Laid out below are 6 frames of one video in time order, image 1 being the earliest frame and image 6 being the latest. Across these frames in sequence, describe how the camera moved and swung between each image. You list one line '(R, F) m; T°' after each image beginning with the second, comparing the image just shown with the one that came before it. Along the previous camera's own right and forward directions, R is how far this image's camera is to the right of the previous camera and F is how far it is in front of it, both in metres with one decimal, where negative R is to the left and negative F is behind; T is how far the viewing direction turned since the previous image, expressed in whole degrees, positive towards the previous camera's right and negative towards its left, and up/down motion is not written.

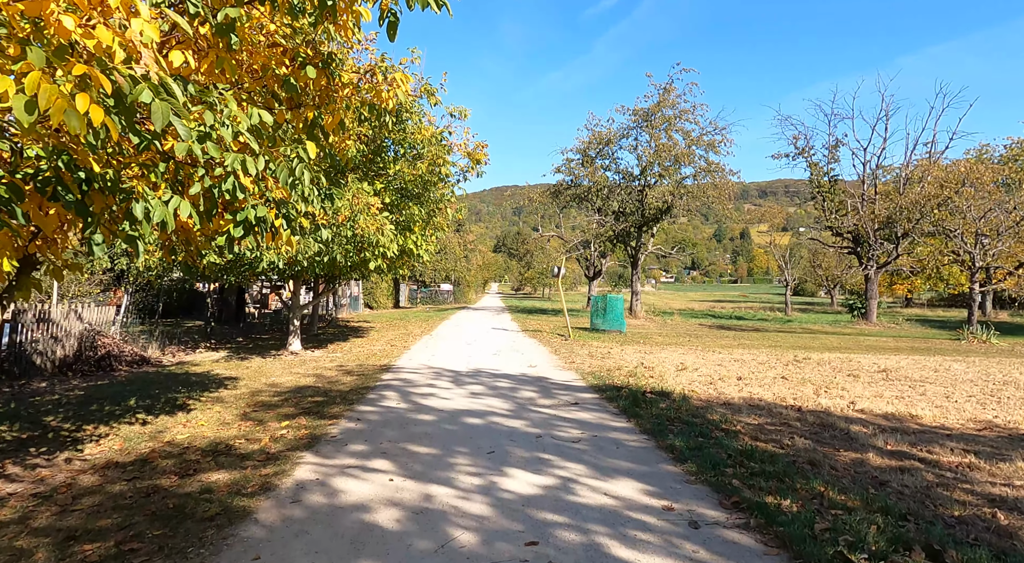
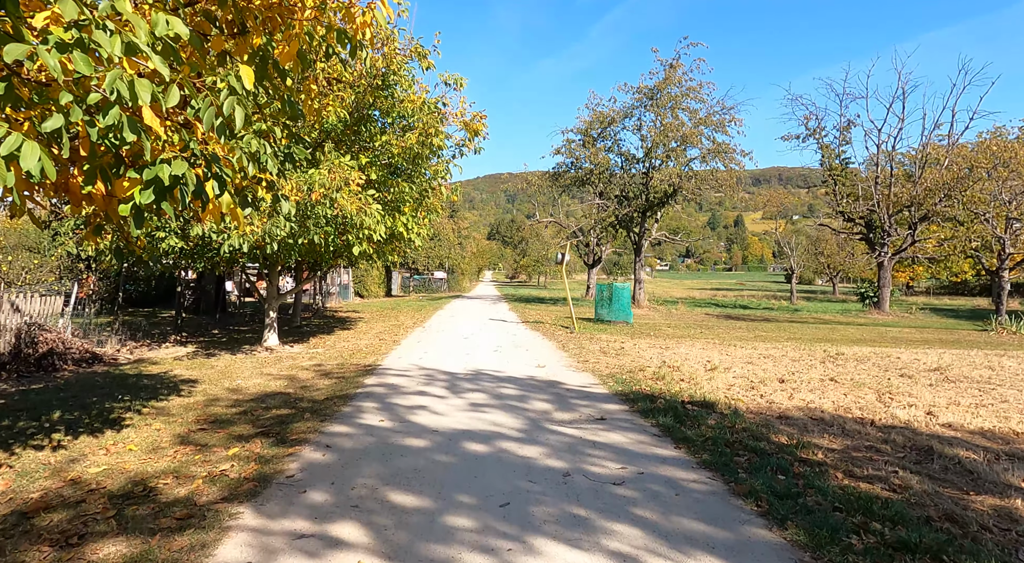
(-0.2, +1.5) m; +1°
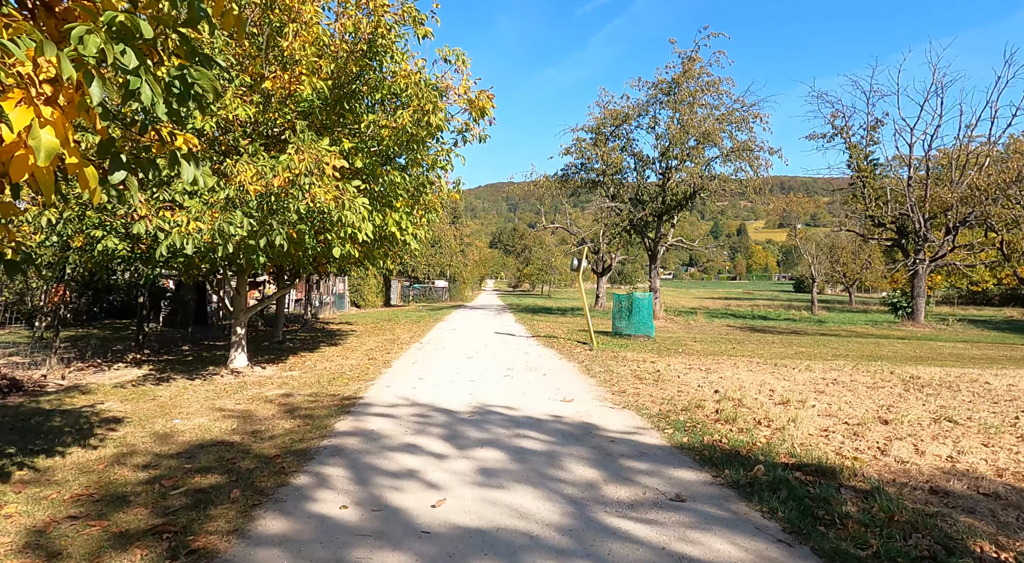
(-0.2, +2.0) m; 0°
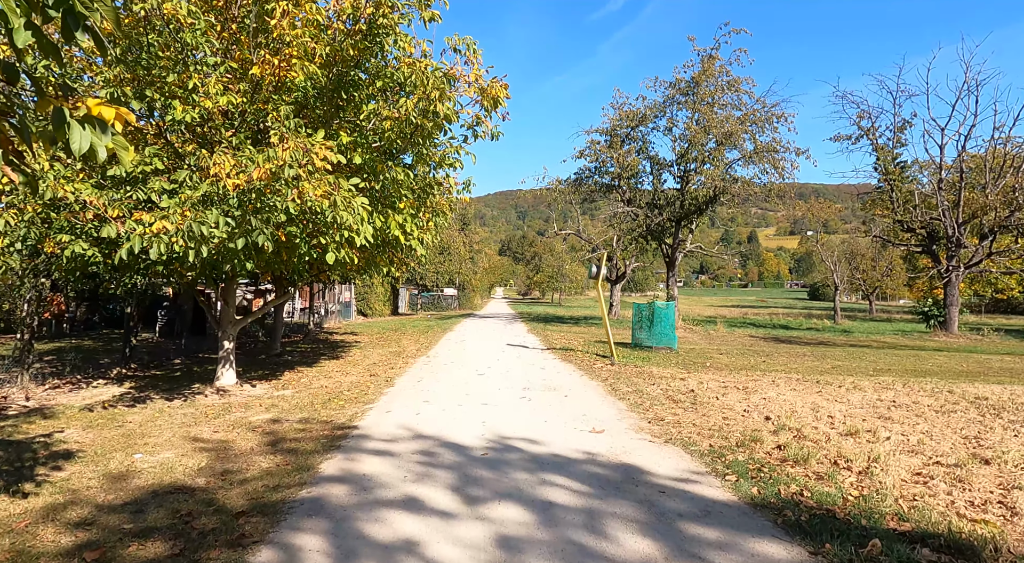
(-0.1, +1.1) m; -1°
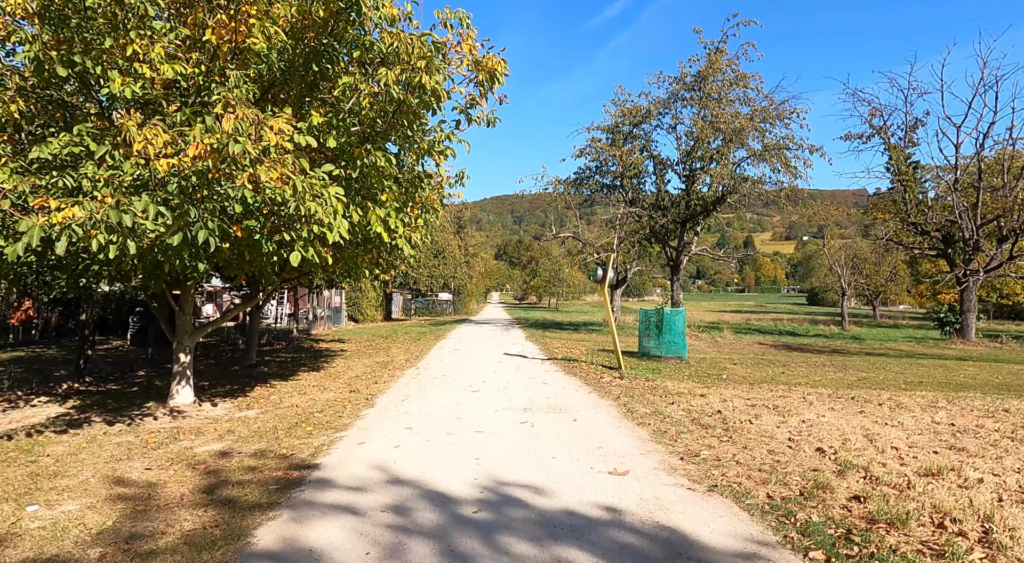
(0.0, +1.3) m; 0°
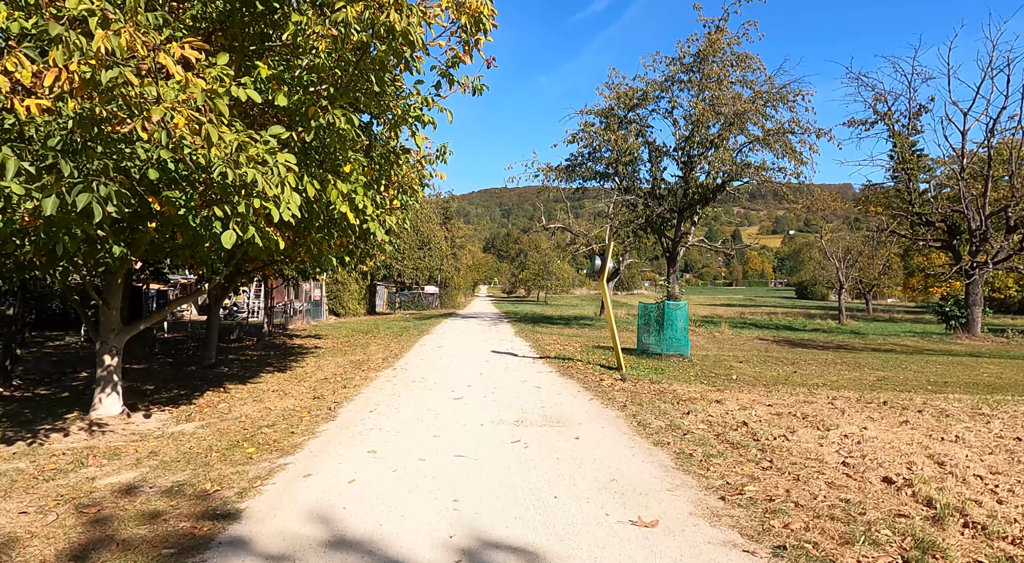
(0.0, +1.3) m; +1°
